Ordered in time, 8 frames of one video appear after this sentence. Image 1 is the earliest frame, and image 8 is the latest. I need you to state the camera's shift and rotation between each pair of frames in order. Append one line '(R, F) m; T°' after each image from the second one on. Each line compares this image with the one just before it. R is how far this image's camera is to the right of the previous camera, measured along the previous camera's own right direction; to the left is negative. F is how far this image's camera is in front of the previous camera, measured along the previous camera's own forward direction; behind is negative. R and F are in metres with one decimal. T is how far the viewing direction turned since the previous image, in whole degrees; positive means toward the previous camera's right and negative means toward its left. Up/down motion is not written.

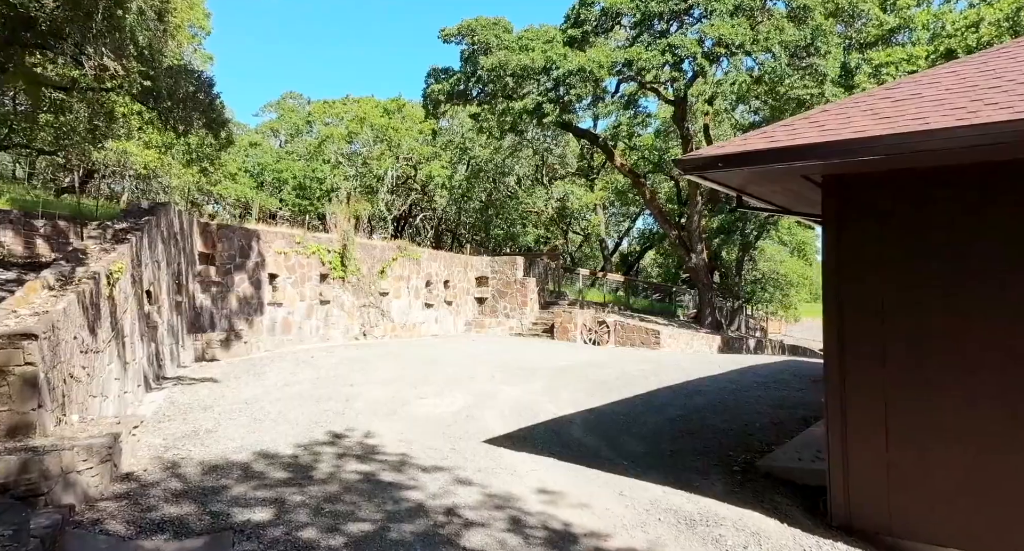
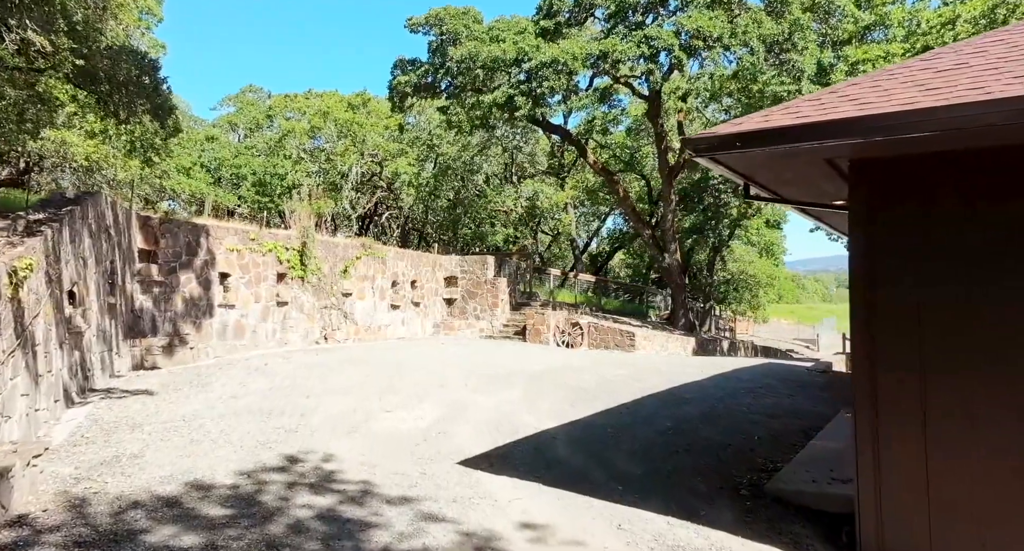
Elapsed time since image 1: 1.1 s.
(-0.1, +0.6) m; +3°
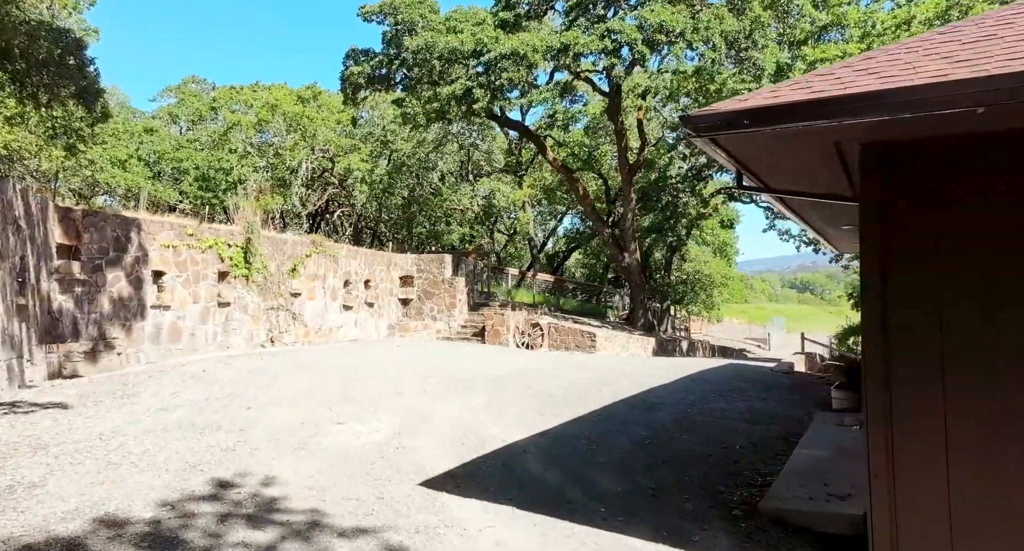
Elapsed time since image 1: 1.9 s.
(-0.1, +0.4) m; +4°
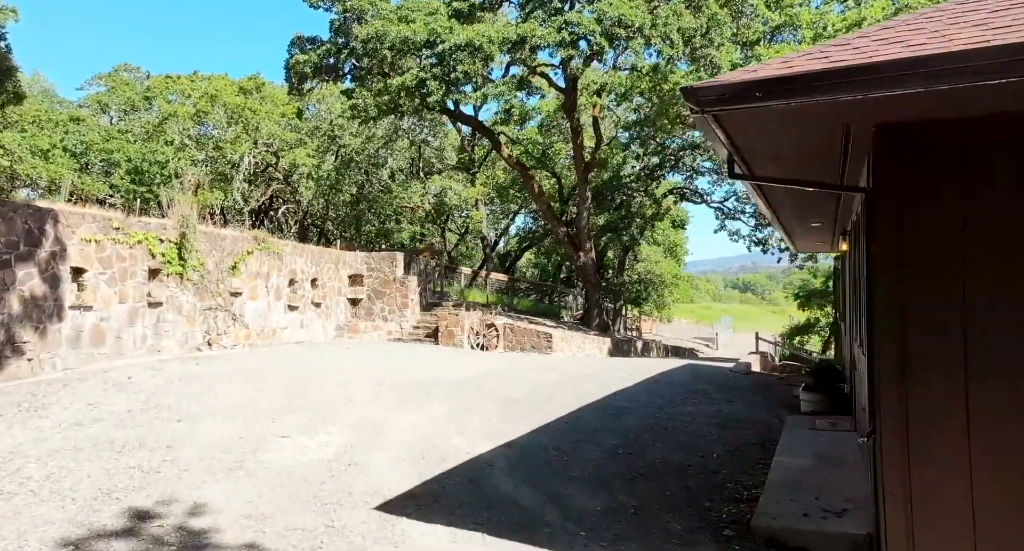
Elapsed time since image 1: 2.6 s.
(-0.1, +0.4) m; +5°
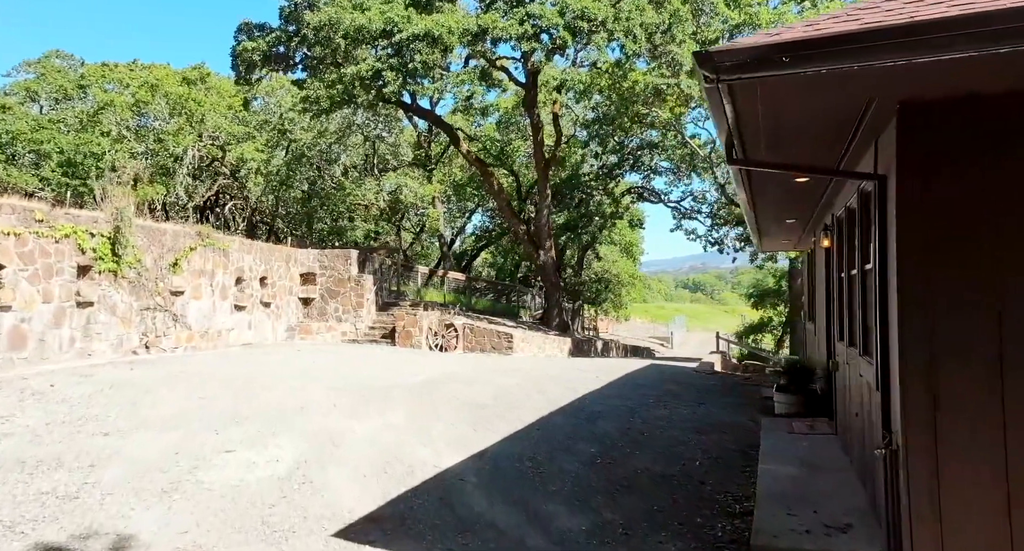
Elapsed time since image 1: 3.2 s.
(-0.1, +0.3) m; +4°
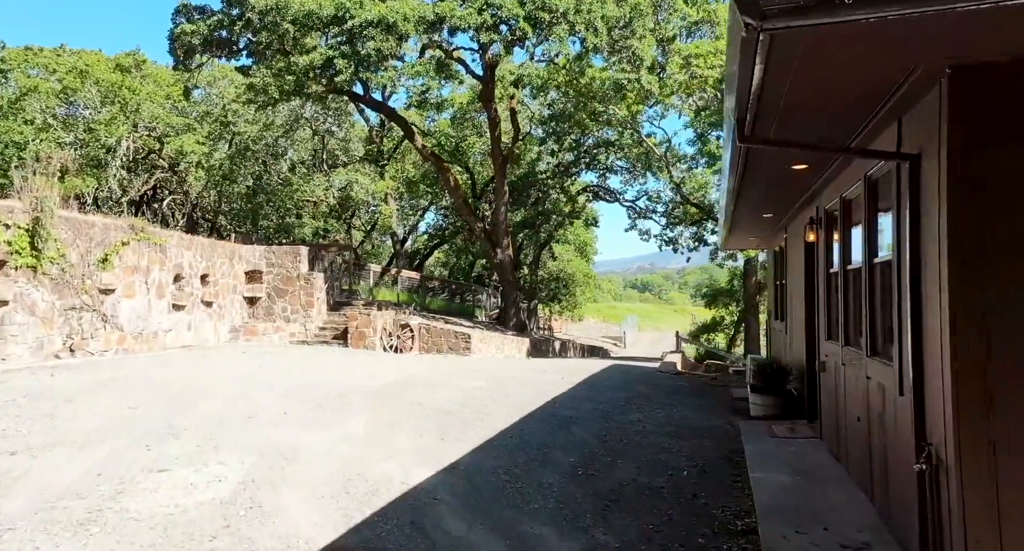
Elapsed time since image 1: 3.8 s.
(-0.1, +0.4) m; +5°
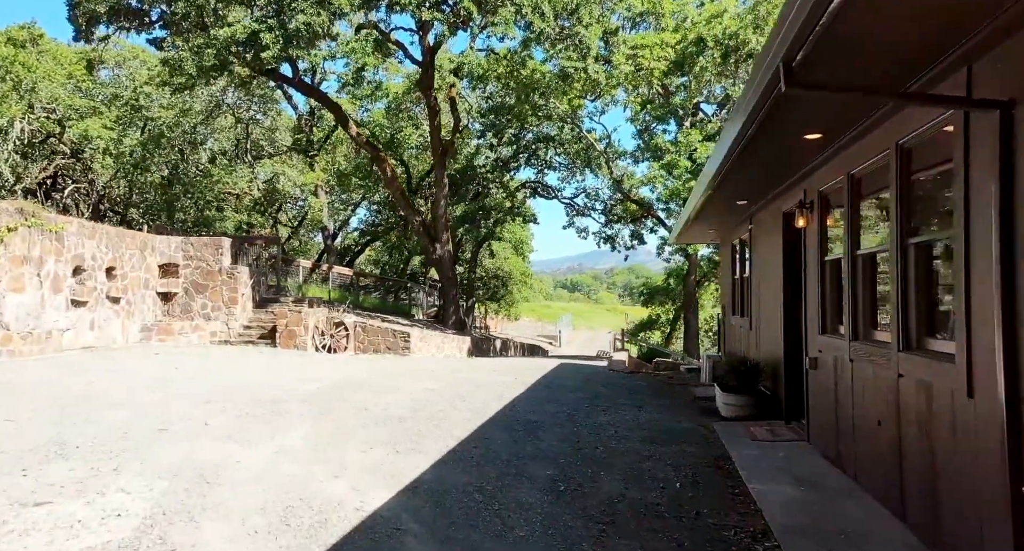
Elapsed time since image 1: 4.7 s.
(-0.2, +0.5) m; +7°
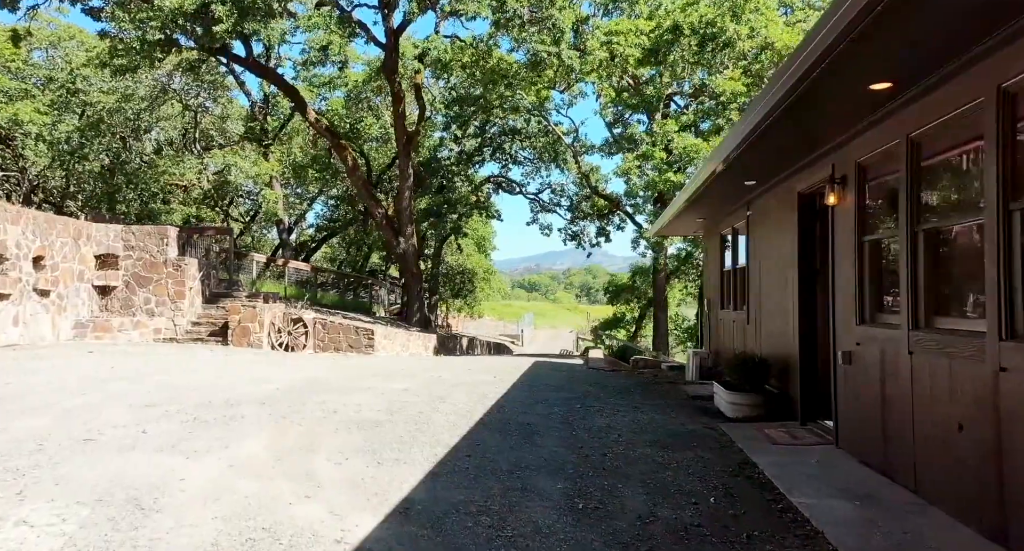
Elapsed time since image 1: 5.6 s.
(-0.2, +0.5) m; +4°
